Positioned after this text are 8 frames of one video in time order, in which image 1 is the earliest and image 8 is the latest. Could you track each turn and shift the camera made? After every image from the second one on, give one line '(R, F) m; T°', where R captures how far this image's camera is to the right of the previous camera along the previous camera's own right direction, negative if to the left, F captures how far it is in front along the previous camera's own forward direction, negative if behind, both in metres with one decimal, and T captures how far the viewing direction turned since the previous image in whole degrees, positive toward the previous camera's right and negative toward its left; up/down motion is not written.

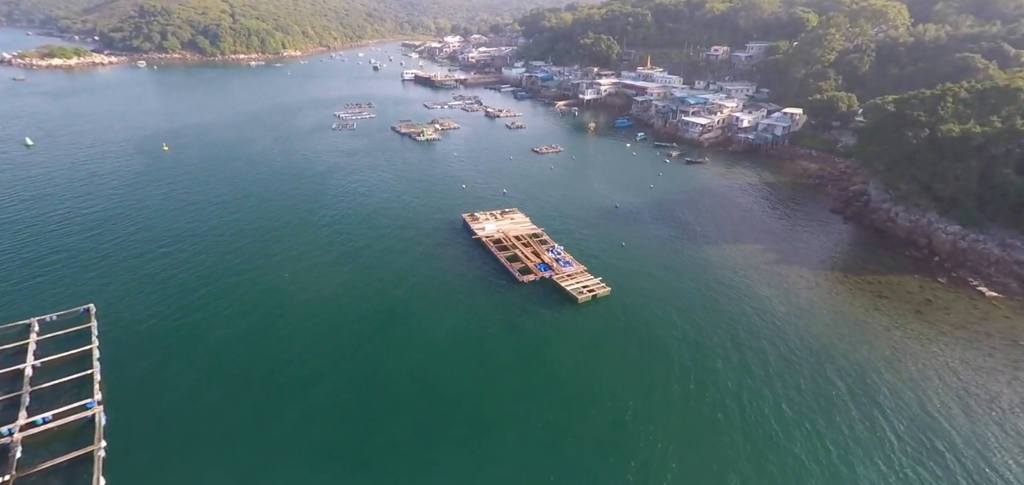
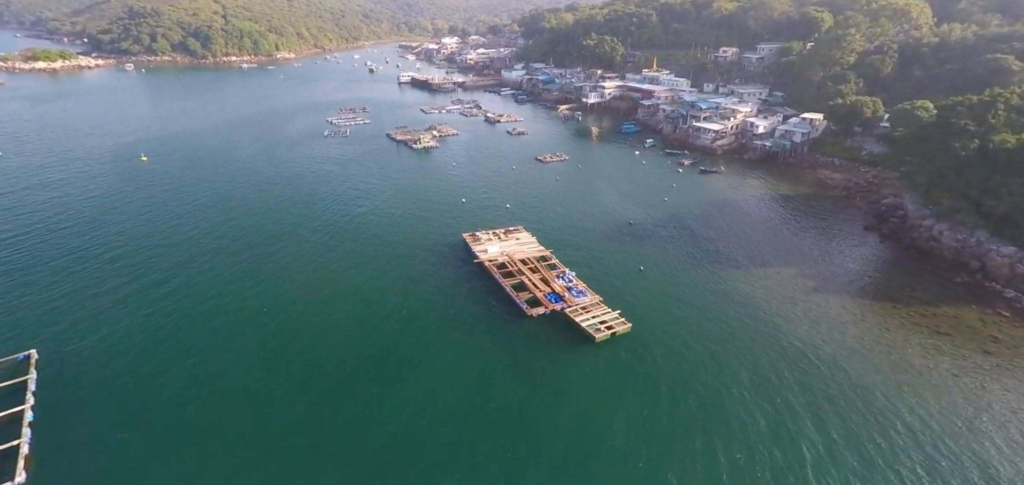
(-0.7, +5.4) m; 0°
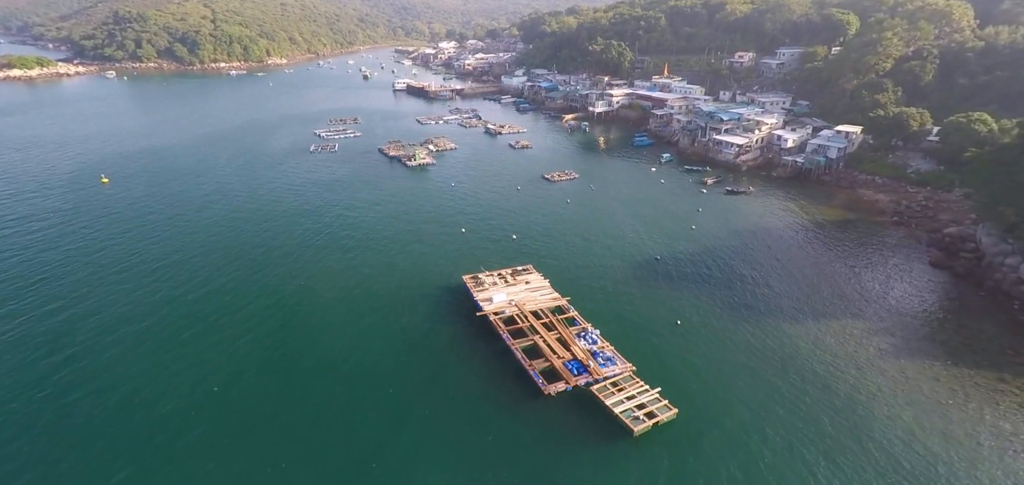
(-1.0, +8.4) m; 0°
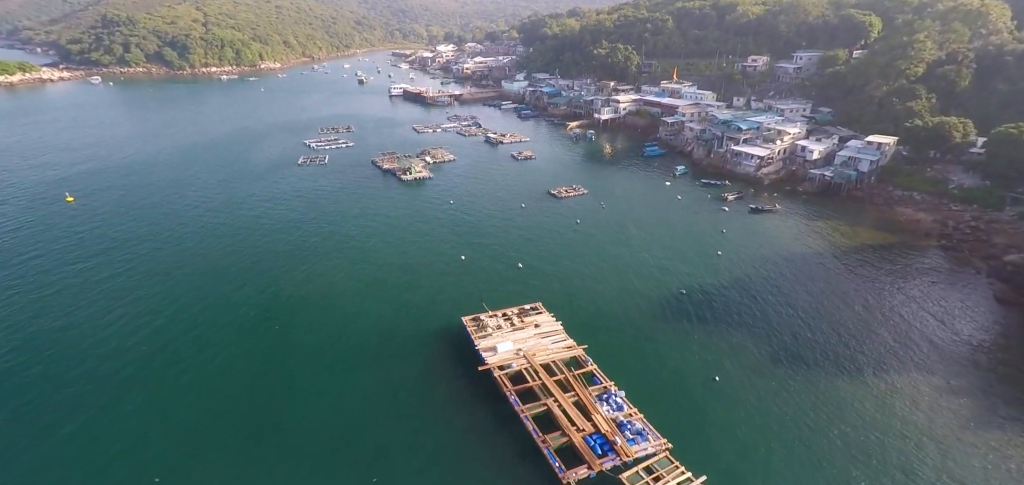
(-0.7, +6.3) m; 0°
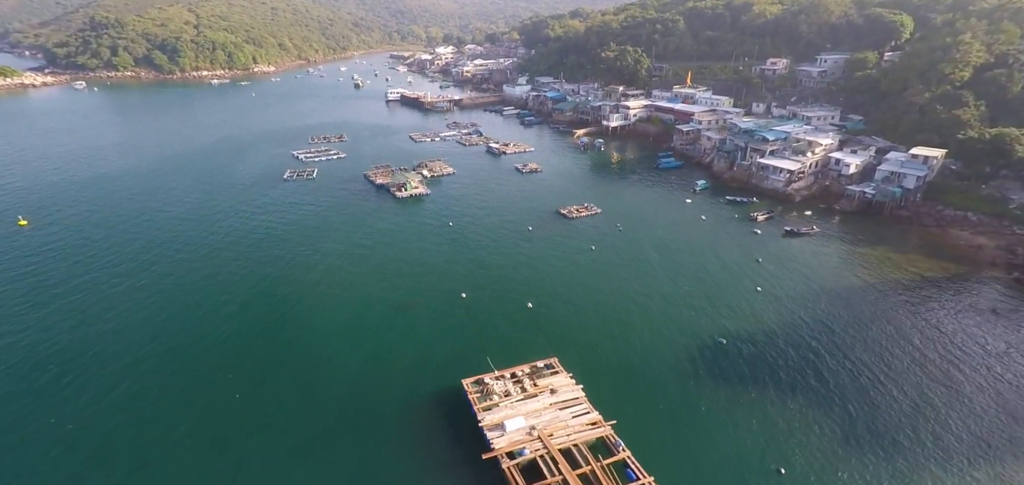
(-0.7, +7.0) m; 0°
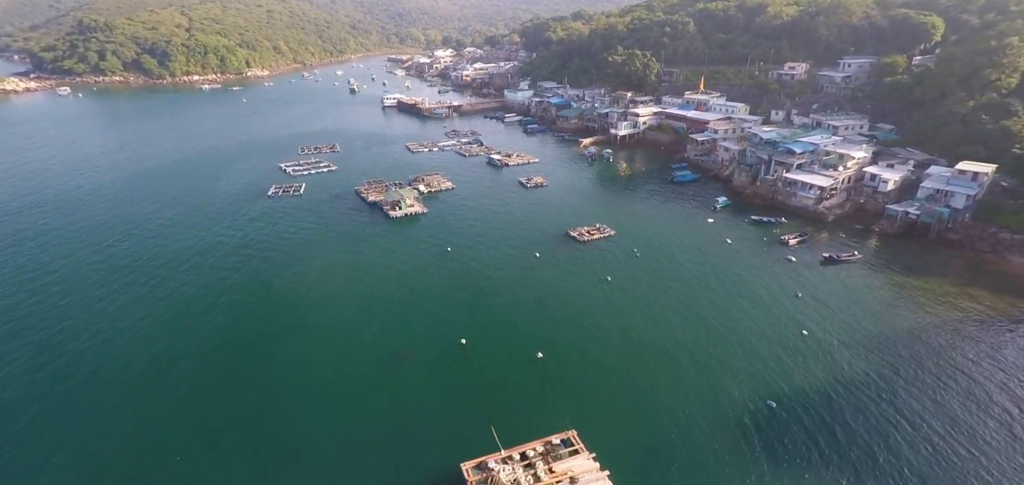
(-0.6, +6.2) m; 0°
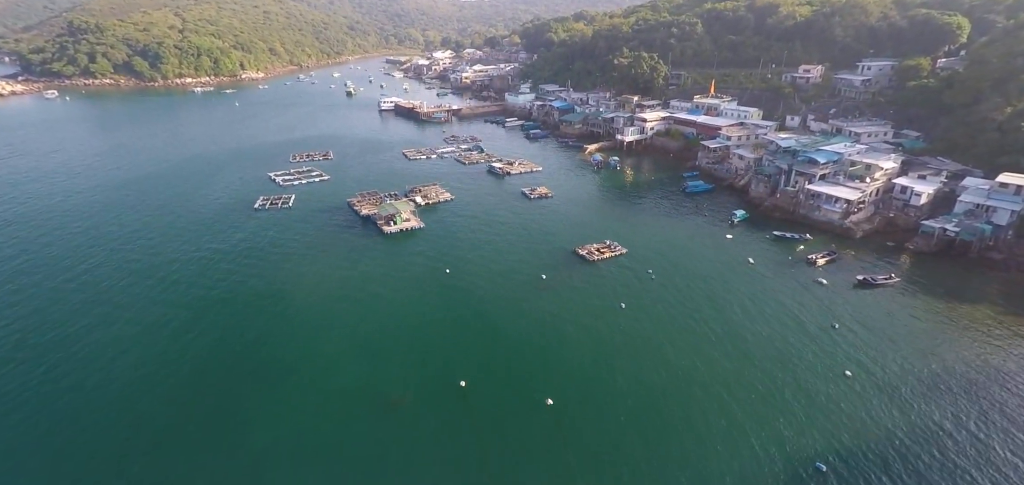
(-0.5, +4.5) m; 0°
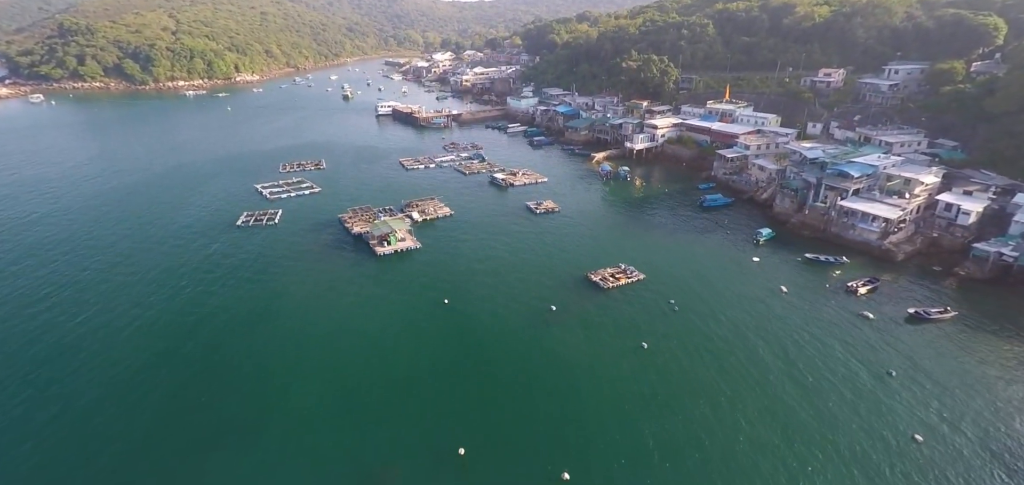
(-0.6, +5.4) m; 0°
